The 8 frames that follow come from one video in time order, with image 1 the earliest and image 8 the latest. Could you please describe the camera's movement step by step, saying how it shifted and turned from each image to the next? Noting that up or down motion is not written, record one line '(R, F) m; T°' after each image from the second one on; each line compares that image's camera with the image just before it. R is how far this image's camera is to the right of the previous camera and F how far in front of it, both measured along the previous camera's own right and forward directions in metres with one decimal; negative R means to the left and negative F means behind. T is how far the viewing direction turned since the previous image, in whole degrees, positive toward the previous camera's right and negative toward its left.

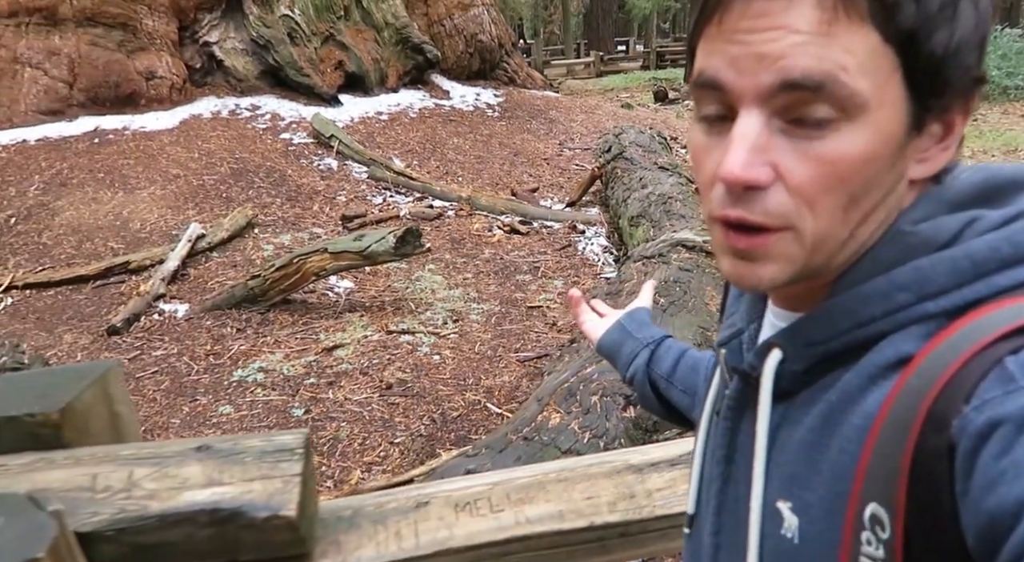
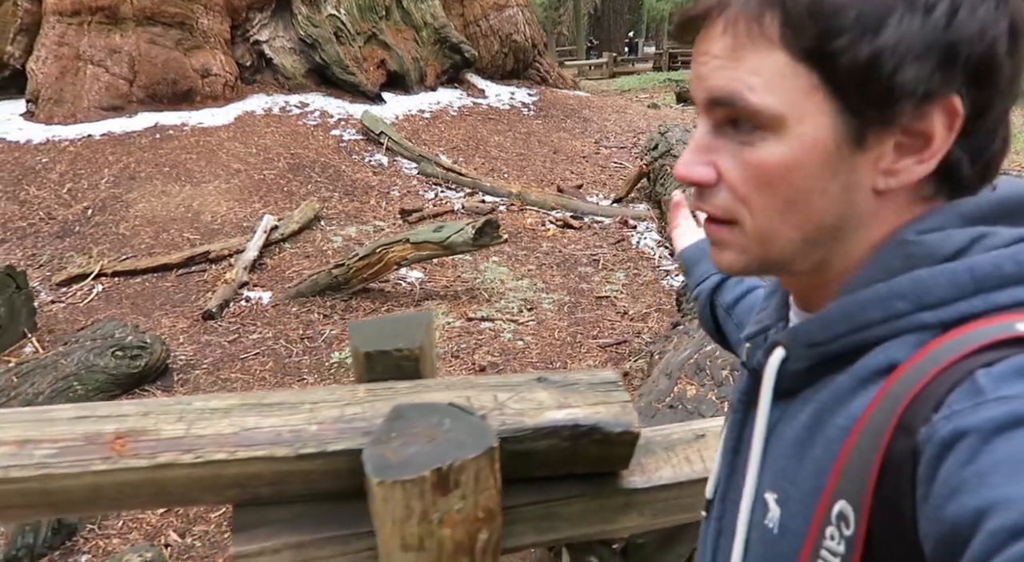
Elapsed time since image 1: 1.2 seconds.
(-0.5, -0.2) m; 0°
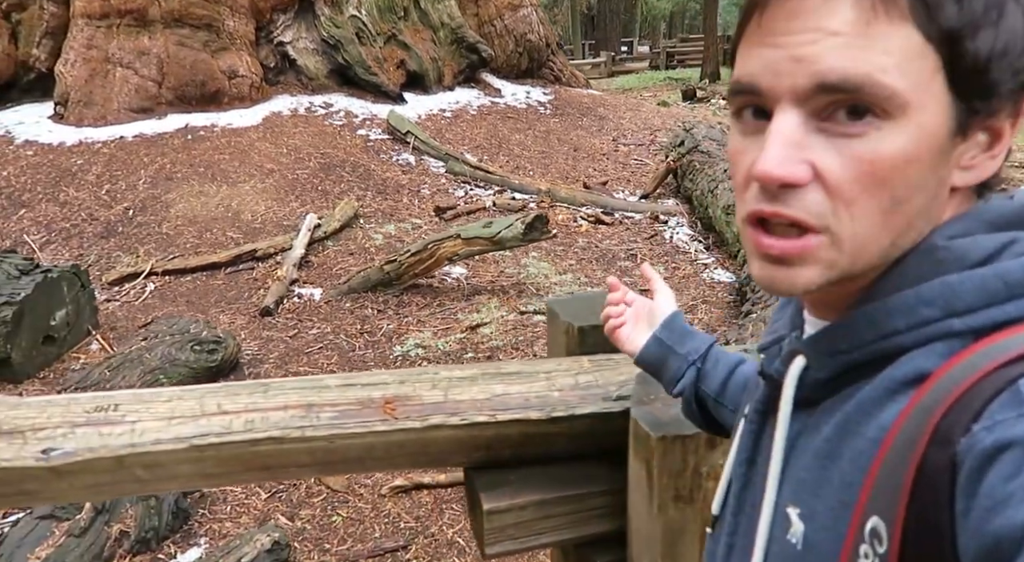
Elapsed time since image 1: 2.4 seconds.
(-0.4, -0.1) m; +1°
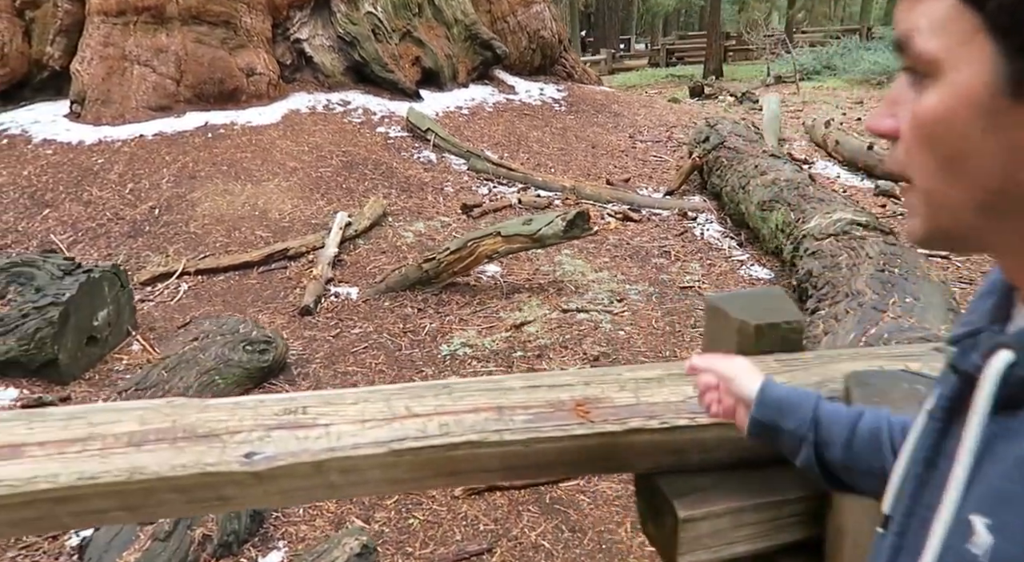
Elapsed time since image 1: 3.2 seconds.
(-0.3, +0.1) m; 0°
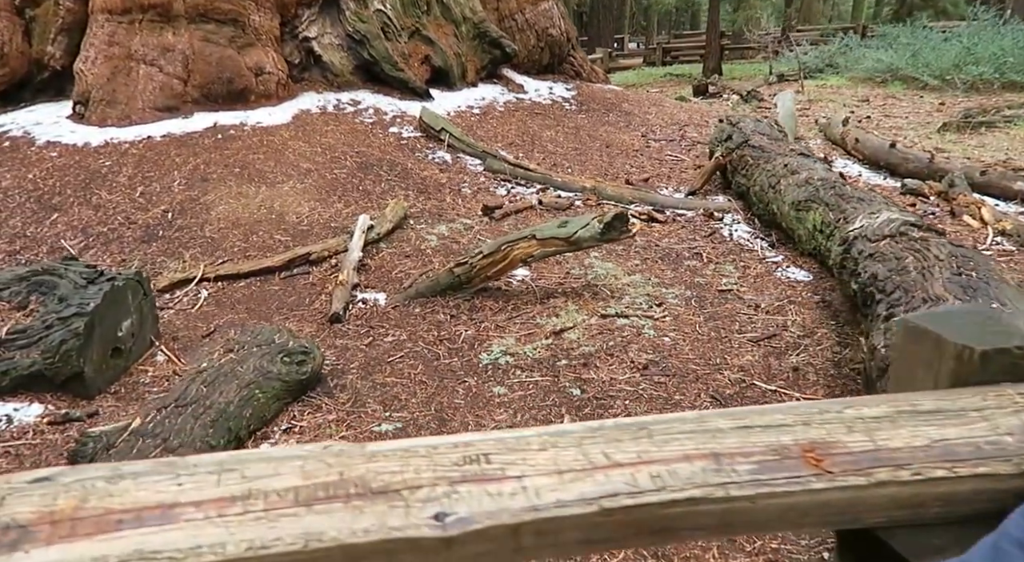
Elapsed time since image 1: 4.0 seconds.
(-0.3, +0.2) m; +1°
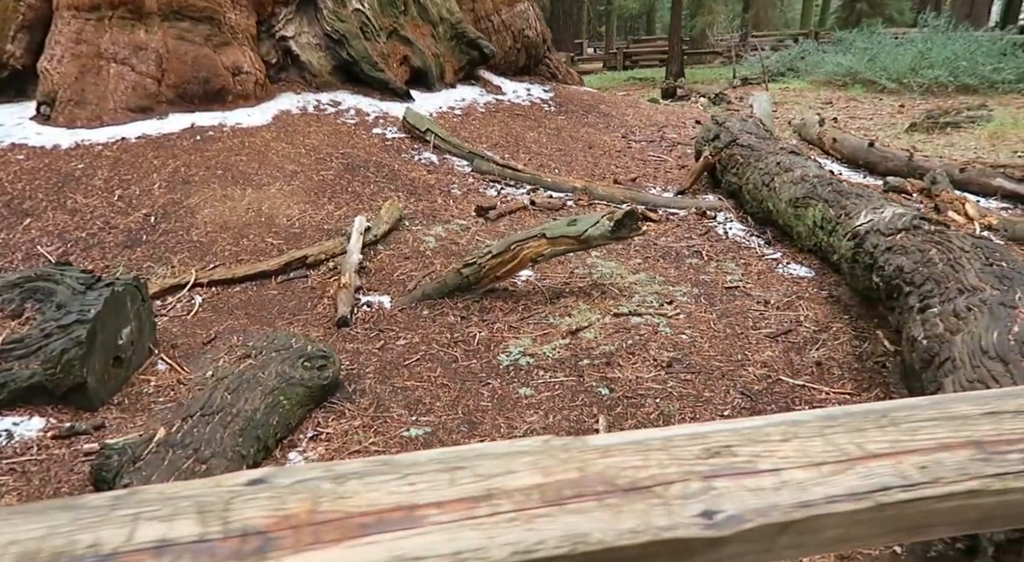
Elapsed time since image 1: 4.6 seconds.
(-0.3, +0.1) m; +3°
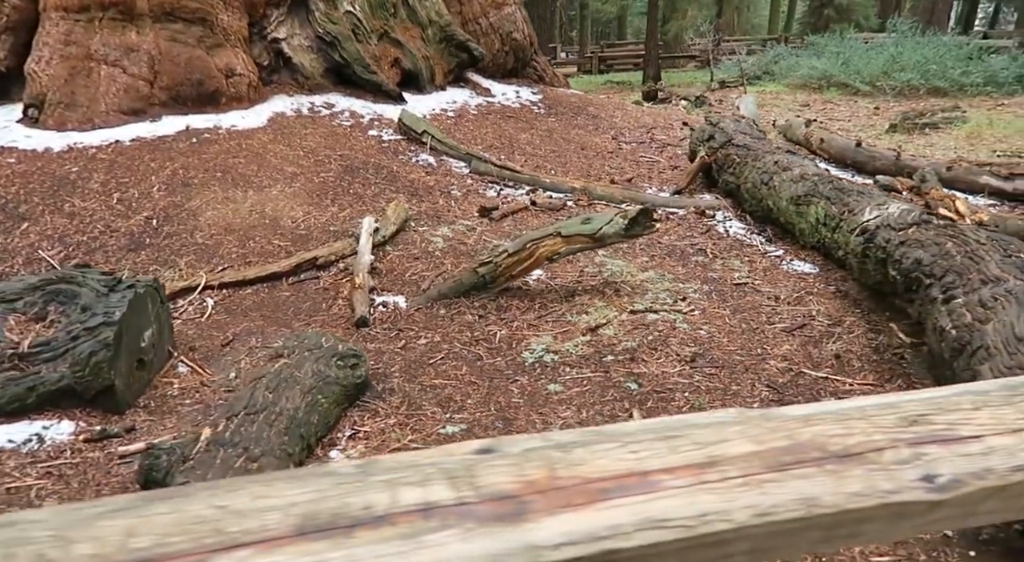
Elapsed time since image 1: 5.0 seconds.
(-0.3, 0.0) m; +2°
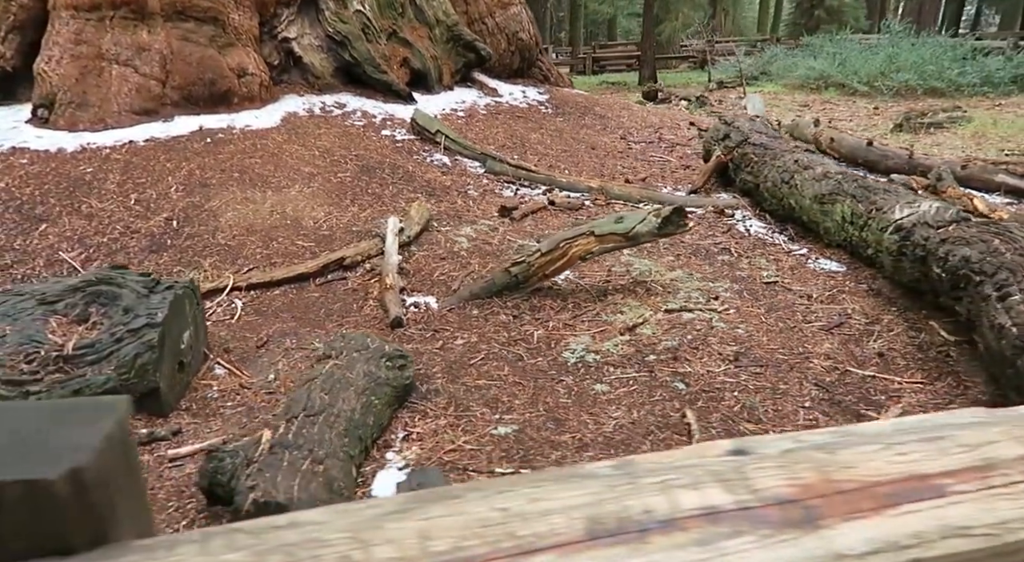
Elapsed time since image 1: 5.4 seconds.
(-0.3, 0.0) m; +1°
